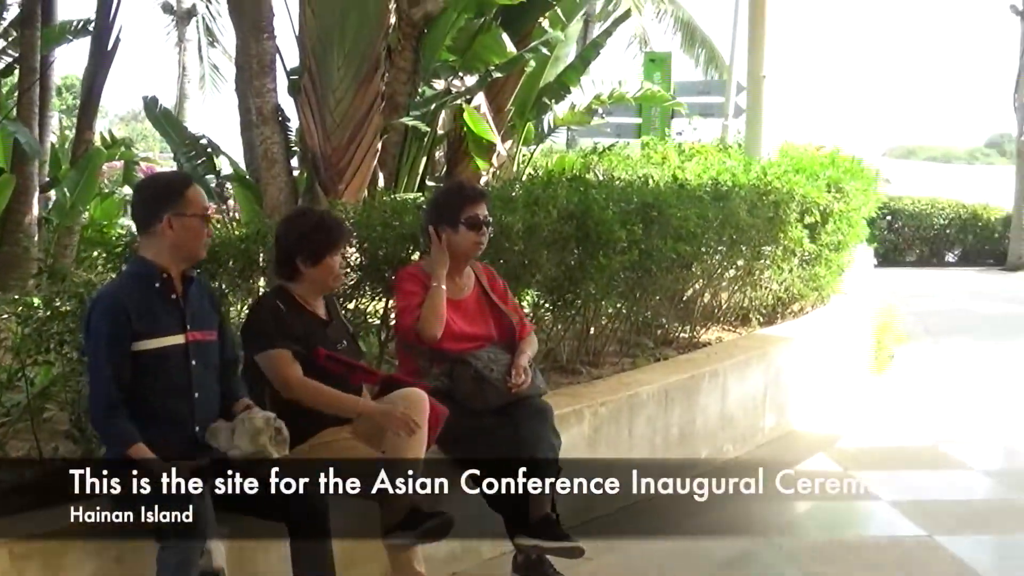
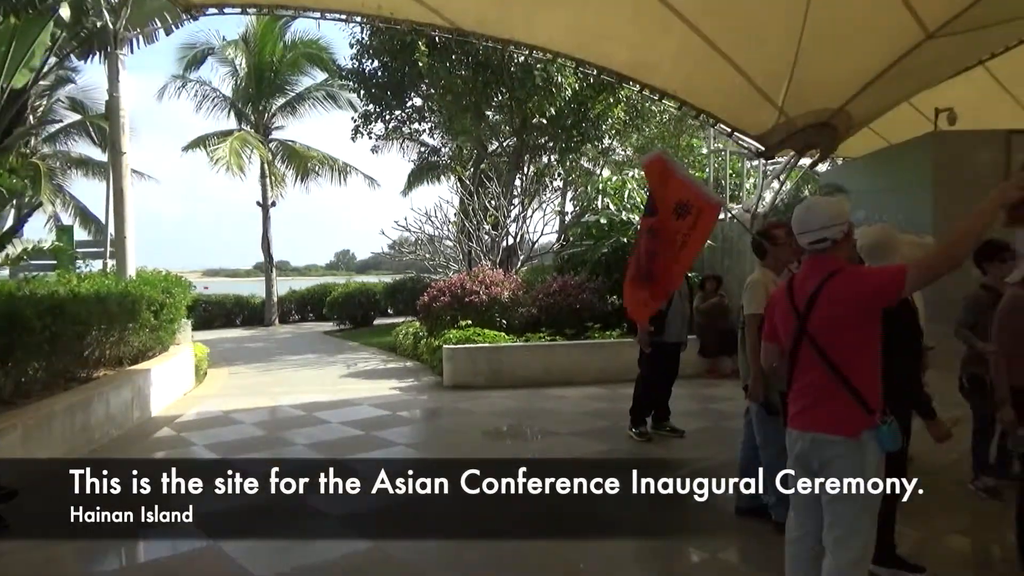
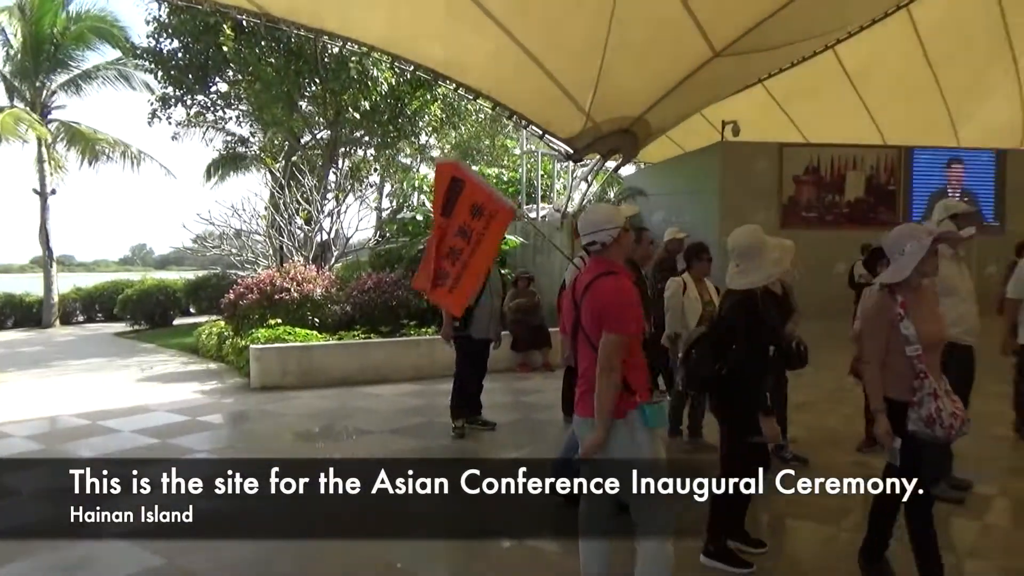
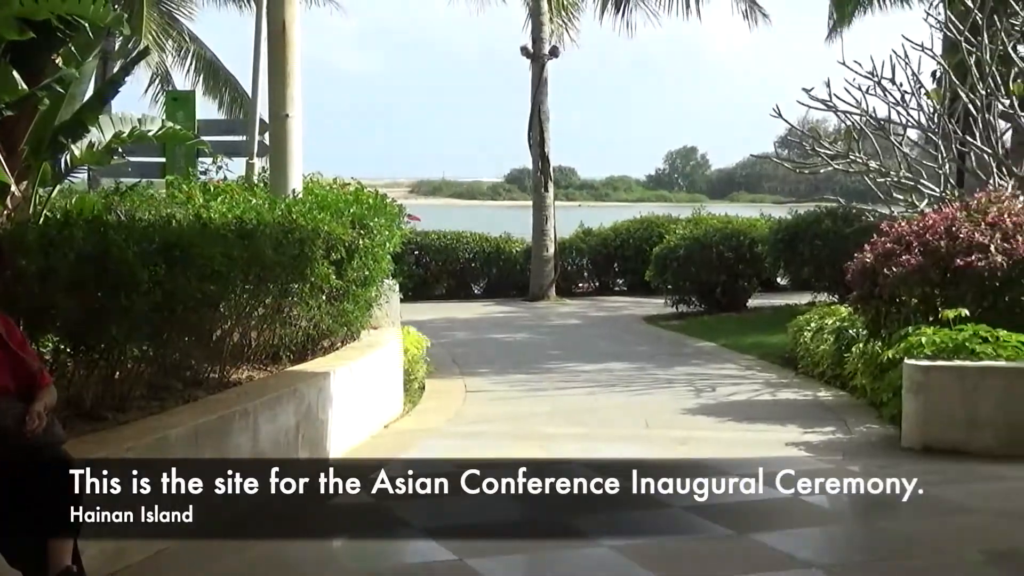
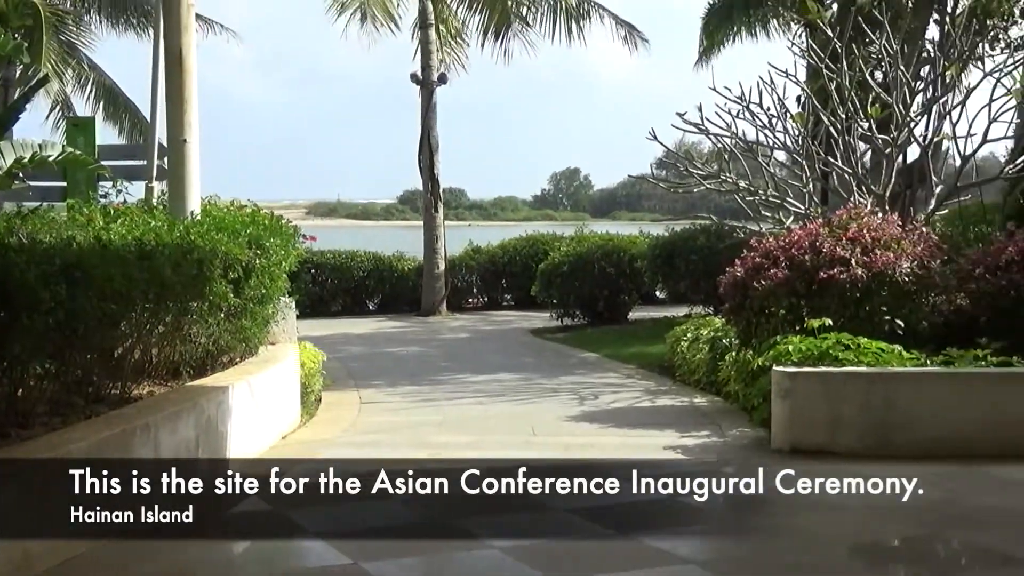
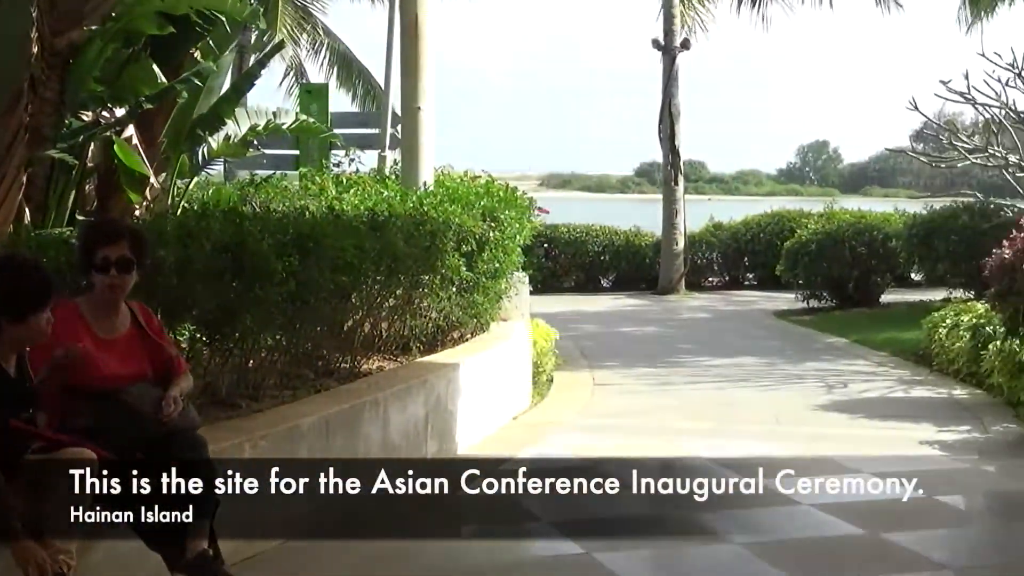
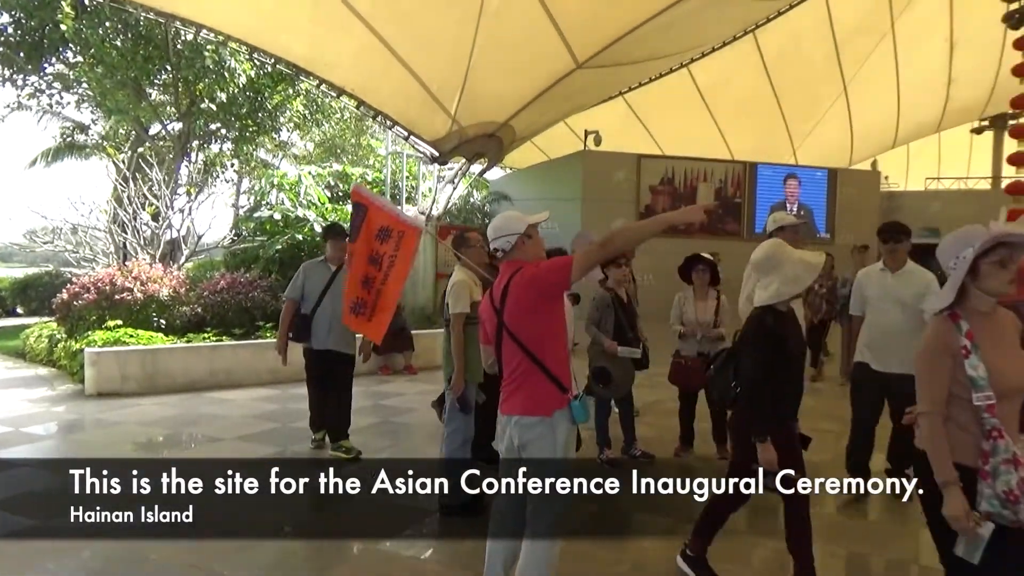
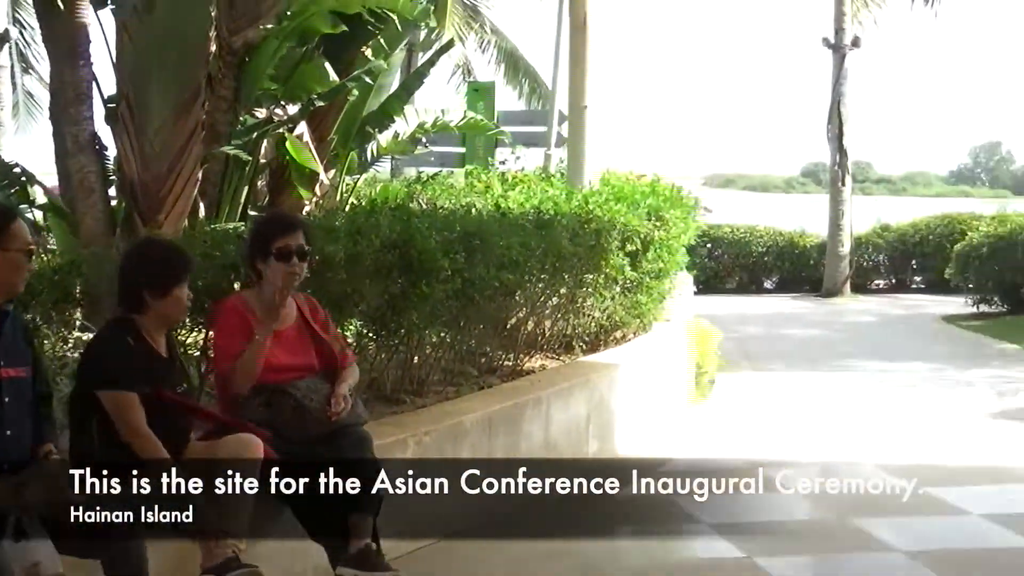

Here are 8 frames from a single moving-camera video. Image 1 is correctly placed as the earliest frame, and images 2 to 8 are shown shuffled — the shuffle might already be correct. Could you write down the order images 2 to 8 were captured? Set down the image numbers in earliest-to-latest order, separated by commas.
8, 6, 4, 5, 2, 3, 7
